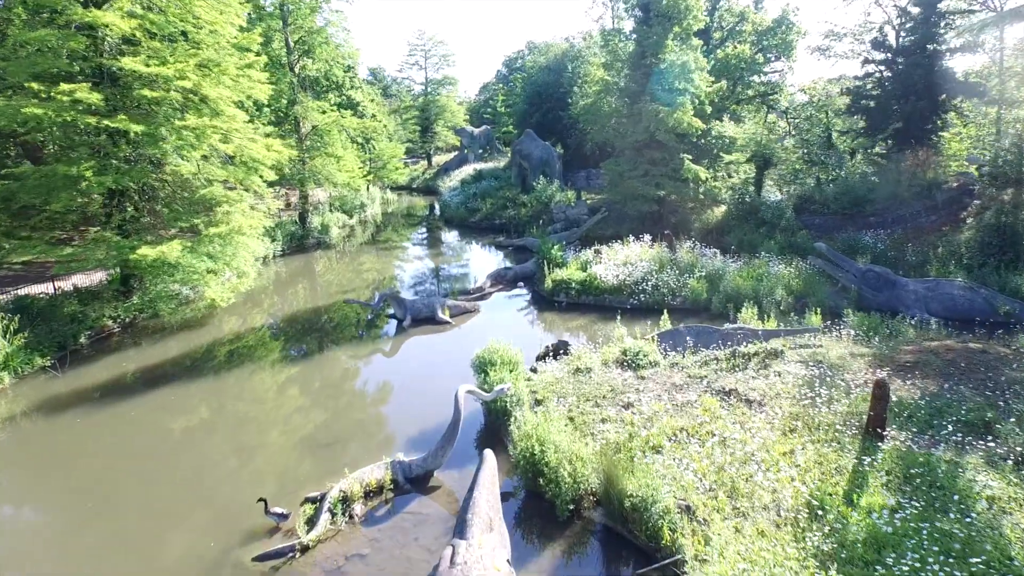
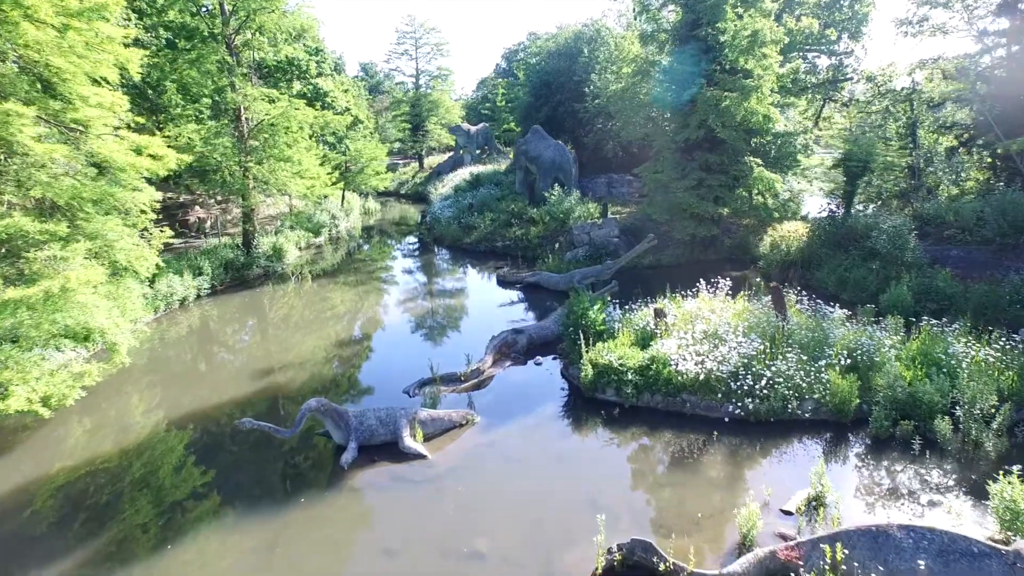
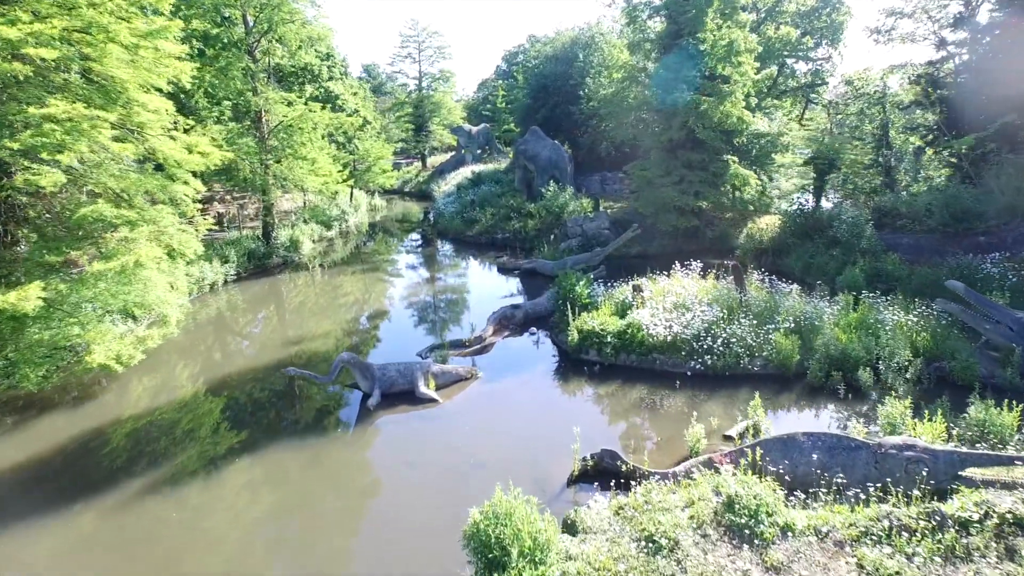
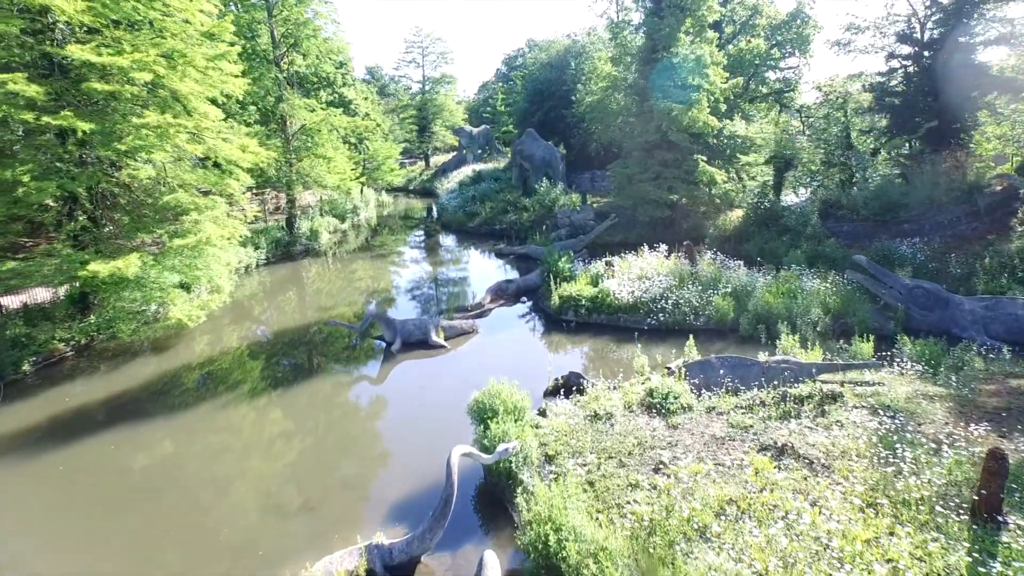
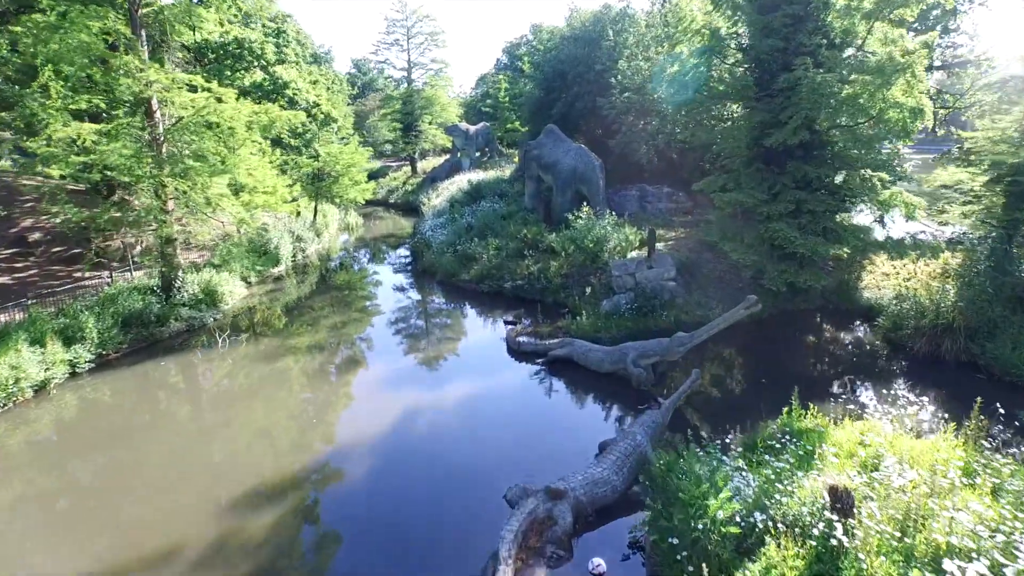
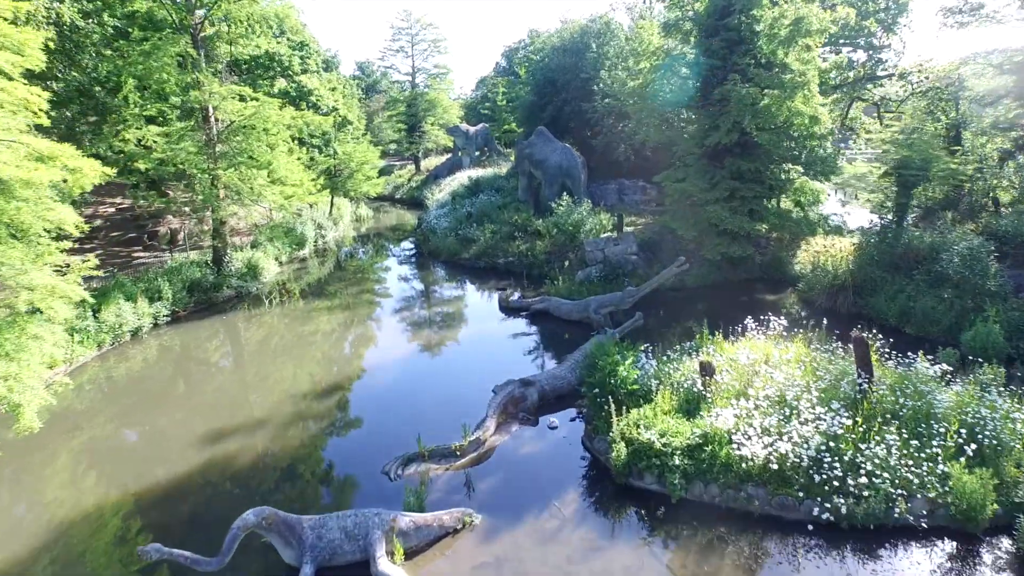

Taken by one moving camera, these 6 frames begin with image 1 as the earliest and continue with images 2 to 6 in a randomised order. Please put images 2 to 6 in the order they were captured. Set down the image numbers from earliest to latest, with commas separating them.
4, 3, 2, 6, 5
